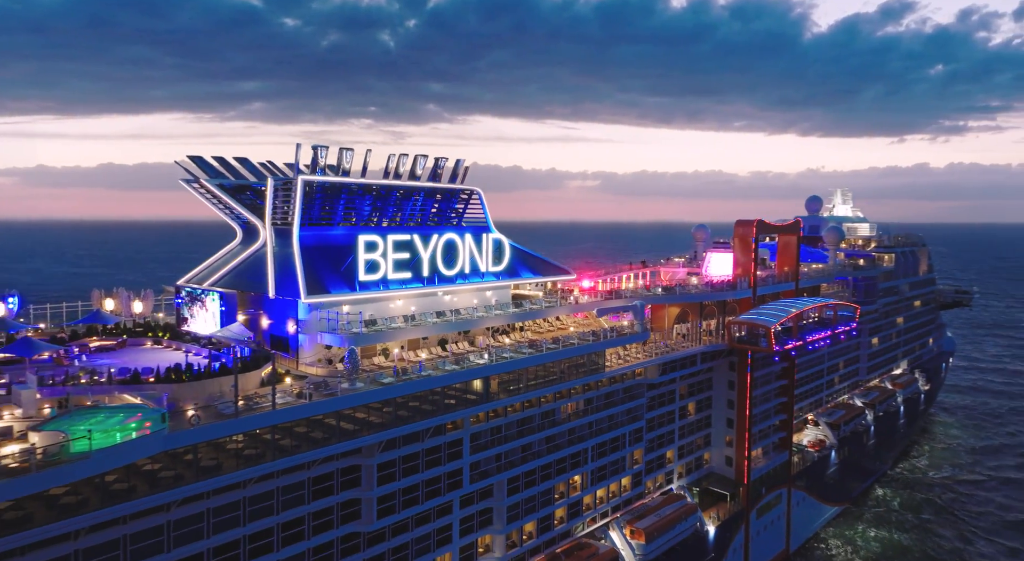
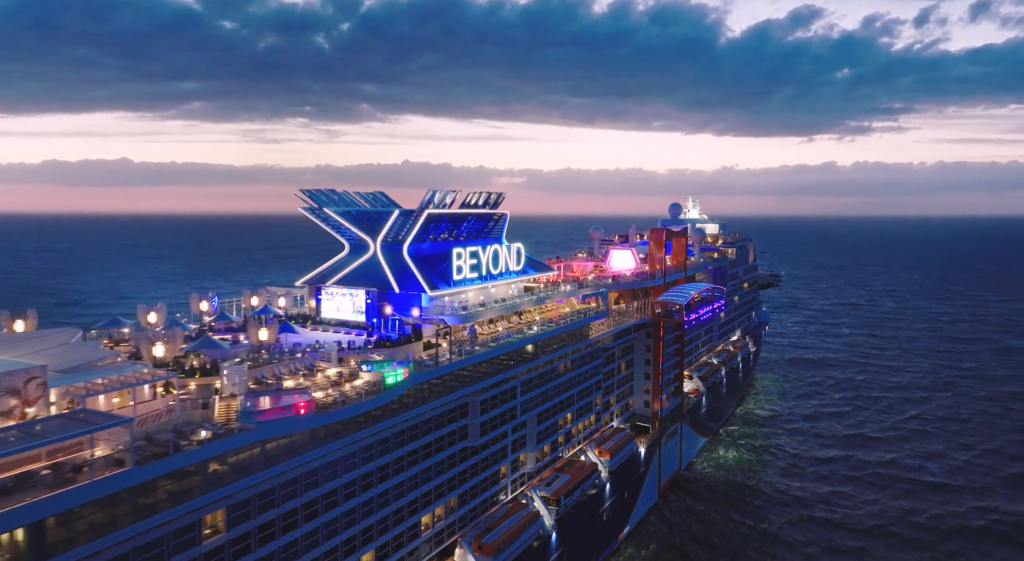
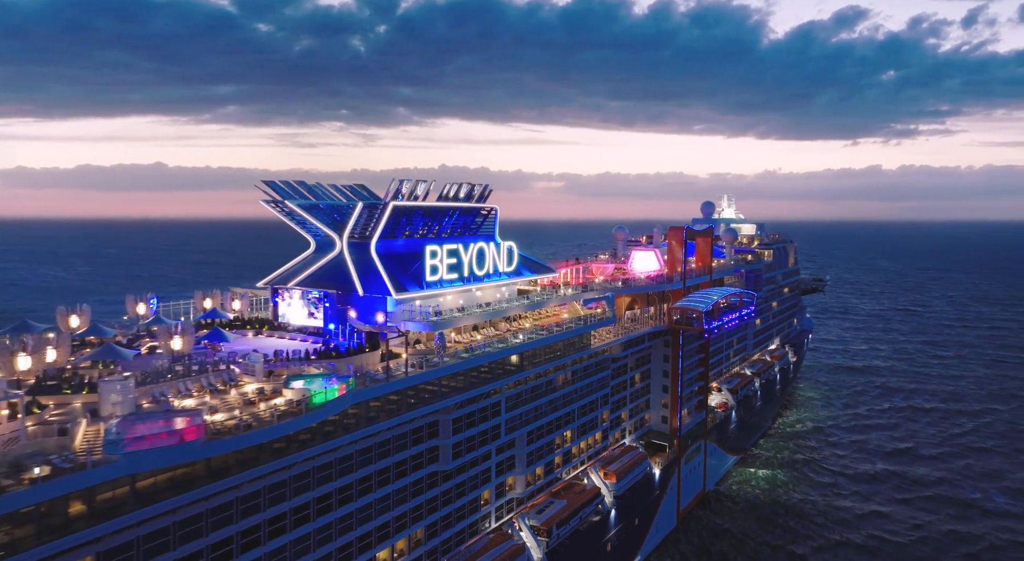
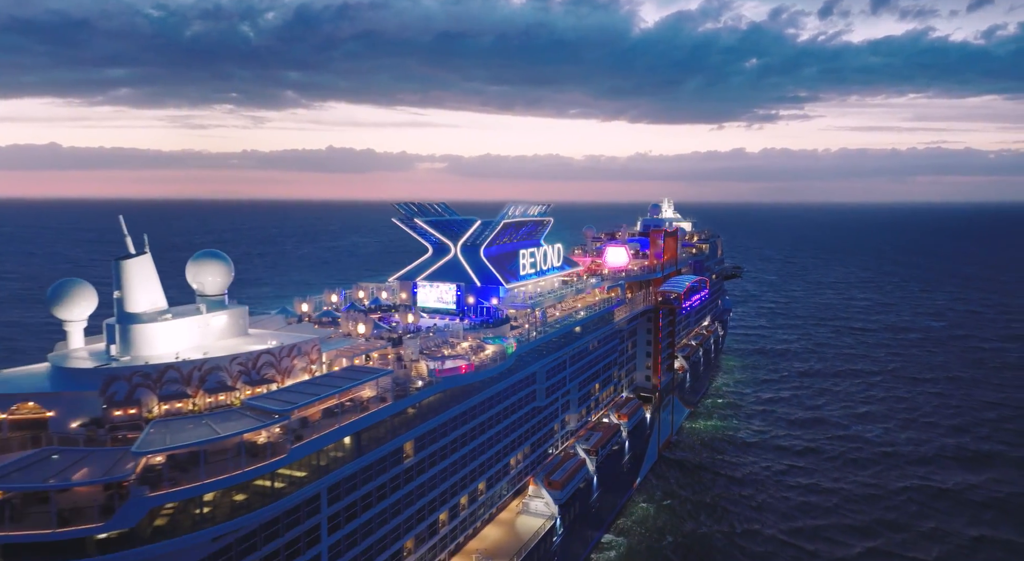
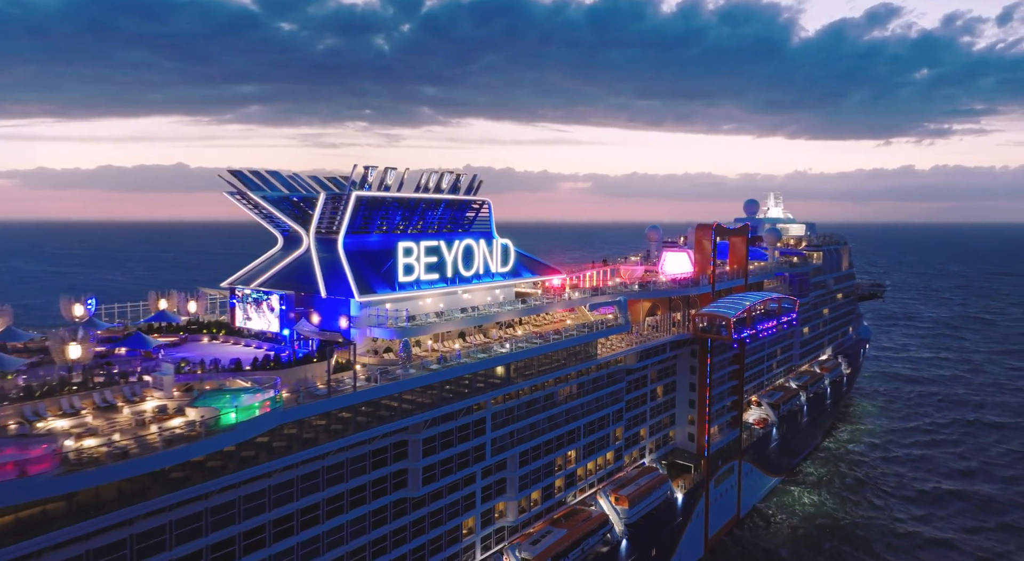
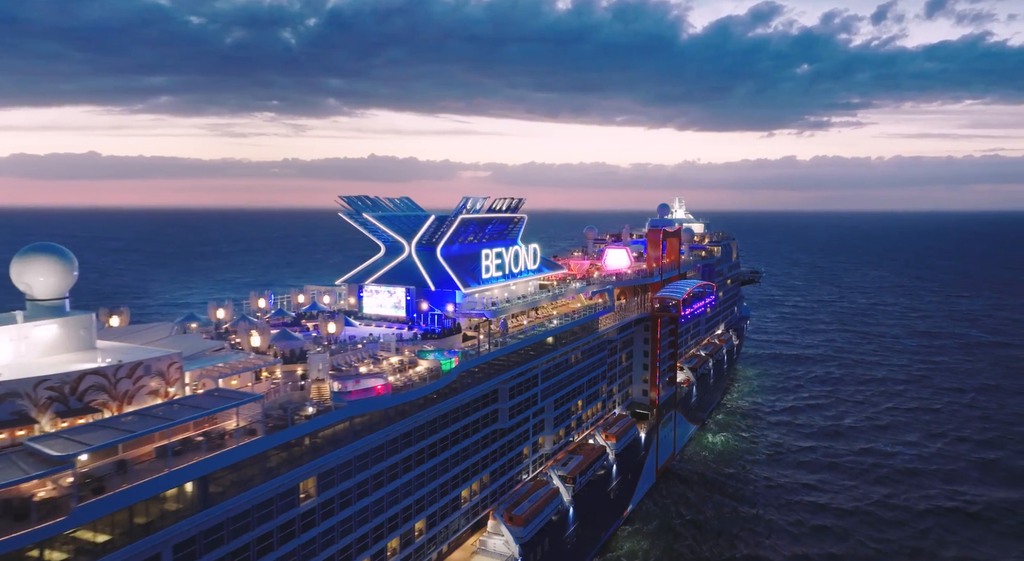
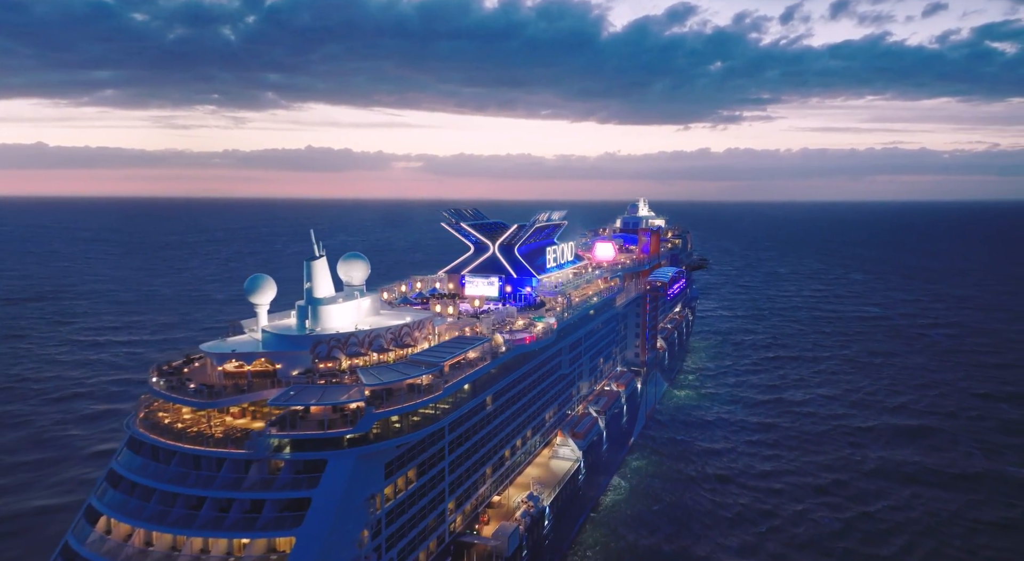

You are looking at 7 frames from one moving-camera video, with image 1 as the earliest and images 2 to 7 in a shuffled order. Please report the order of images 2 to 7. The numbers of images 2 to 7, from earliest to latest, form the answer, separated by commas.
5, 3, 2, 6, 4, 7
